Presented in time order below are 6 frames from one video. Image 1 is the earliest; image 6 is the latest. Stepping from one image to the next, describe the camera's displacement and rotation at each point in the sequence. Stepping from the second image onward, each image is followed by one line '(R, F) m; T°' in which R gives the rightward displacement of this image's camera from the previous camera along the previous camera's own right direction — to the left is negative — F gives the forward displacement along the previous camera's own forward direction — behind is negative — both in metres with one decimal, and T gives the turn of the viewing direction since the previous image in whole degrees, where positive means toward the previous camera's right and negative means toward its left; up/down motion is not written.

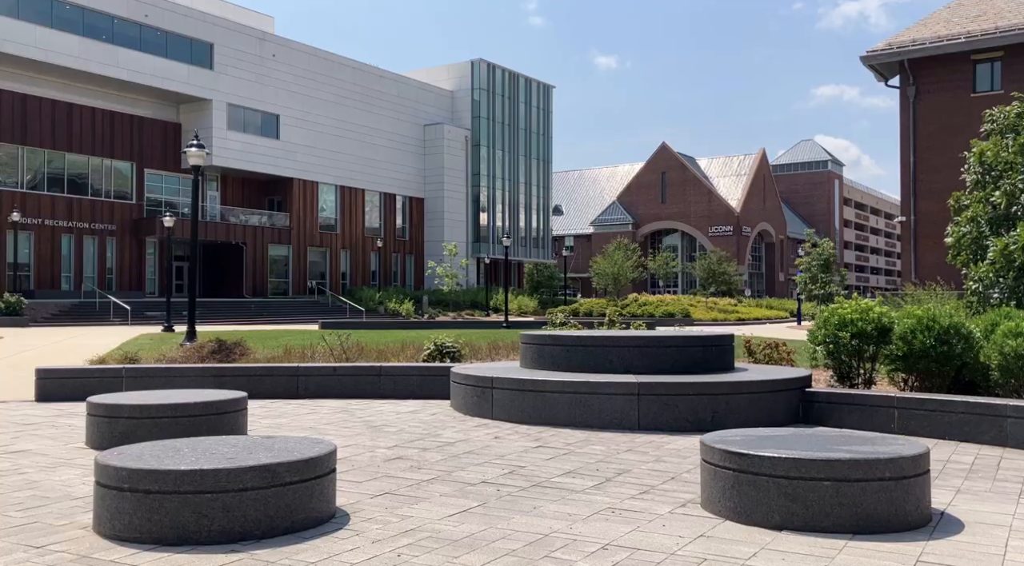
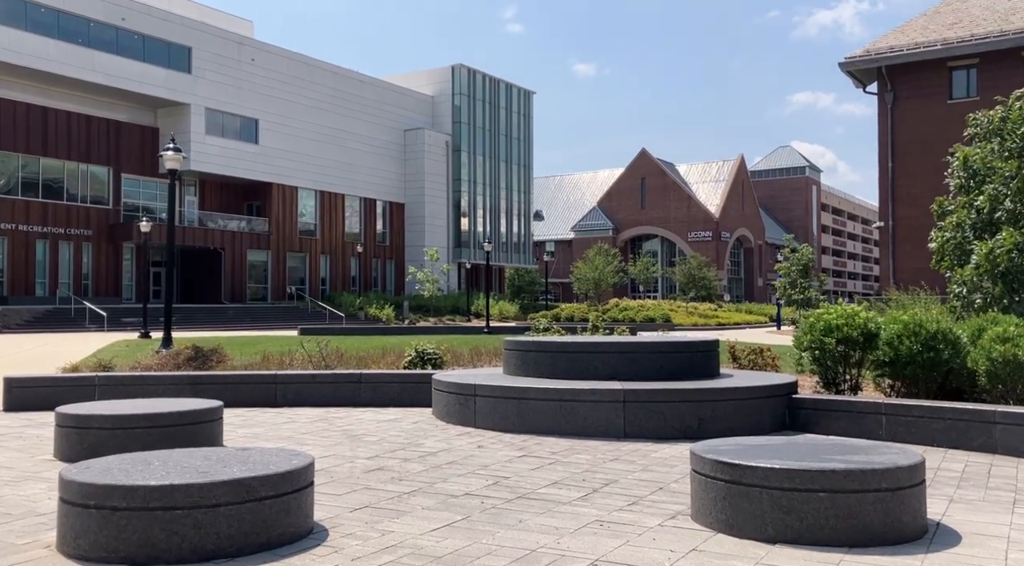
(0.0, +0.2) m; +1°
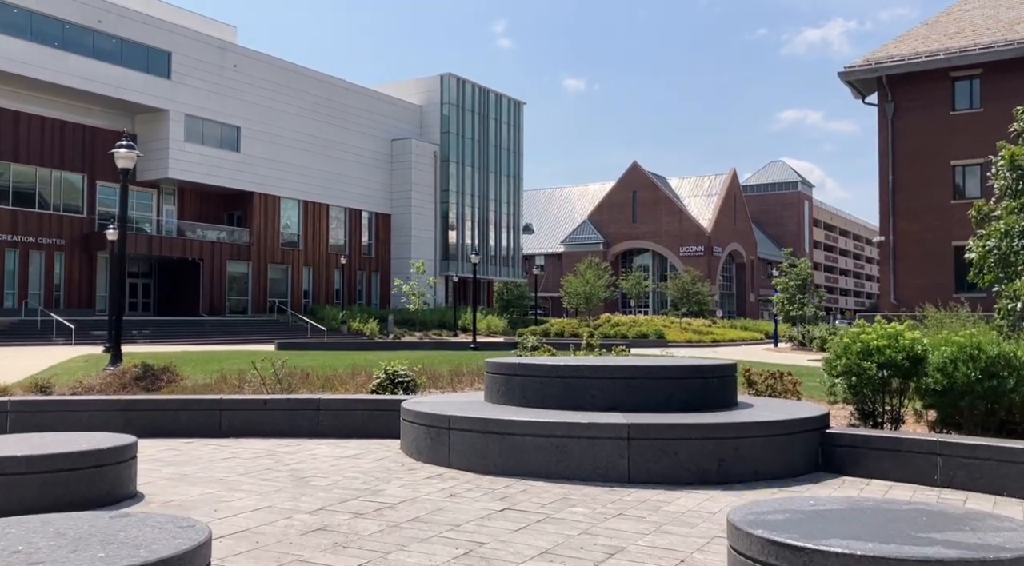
(+0.1, +1.9) m; +1°
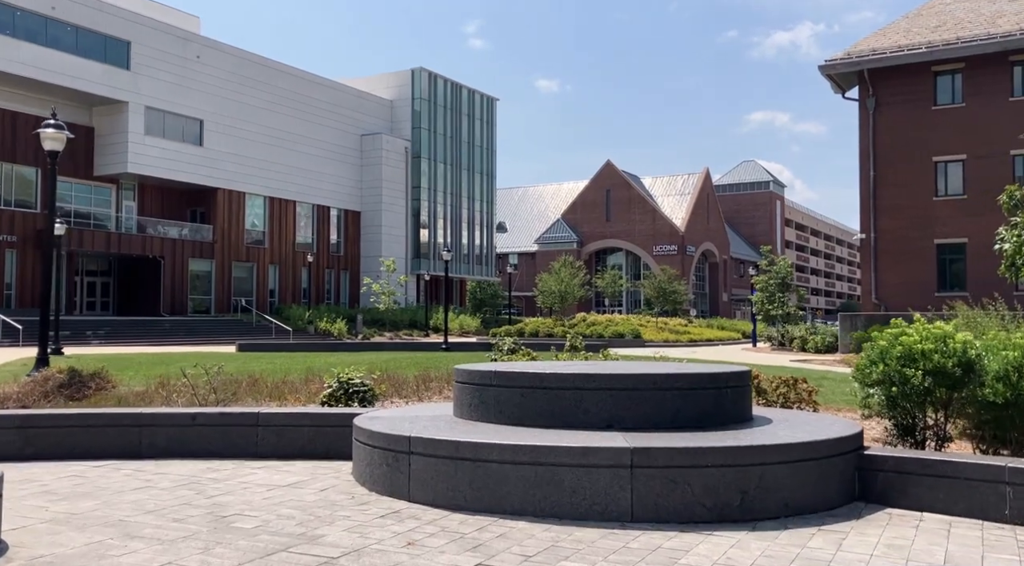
(0.0, +1.8) m; +2°
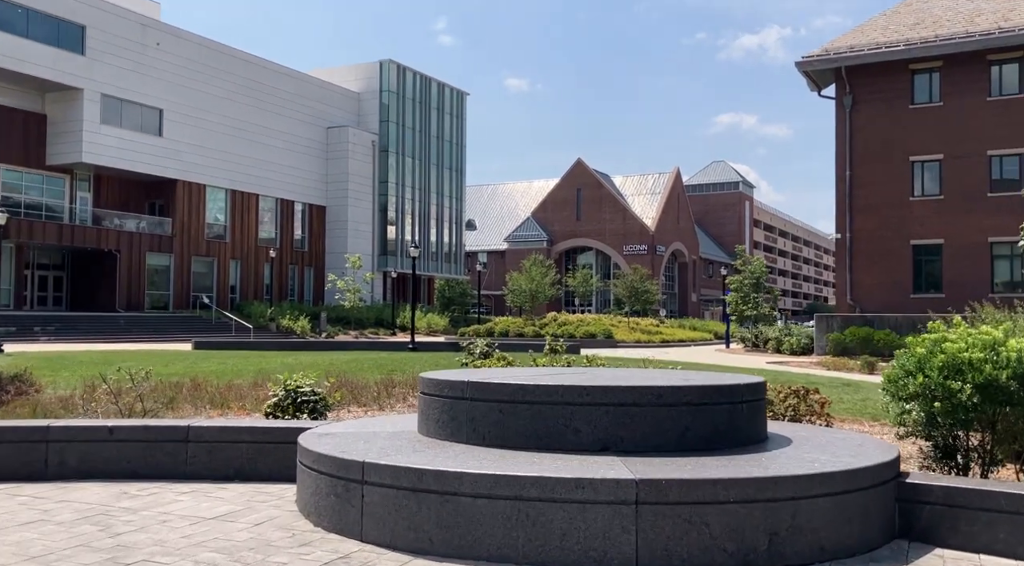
(-0.1, +1.4) m; +2°
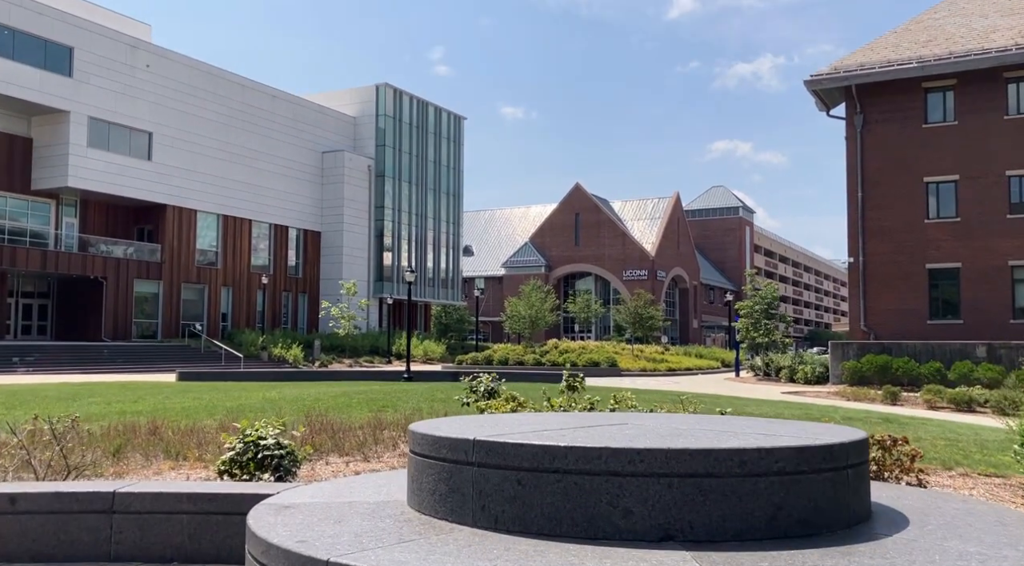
(-0.1, +1.9) m; 0°
